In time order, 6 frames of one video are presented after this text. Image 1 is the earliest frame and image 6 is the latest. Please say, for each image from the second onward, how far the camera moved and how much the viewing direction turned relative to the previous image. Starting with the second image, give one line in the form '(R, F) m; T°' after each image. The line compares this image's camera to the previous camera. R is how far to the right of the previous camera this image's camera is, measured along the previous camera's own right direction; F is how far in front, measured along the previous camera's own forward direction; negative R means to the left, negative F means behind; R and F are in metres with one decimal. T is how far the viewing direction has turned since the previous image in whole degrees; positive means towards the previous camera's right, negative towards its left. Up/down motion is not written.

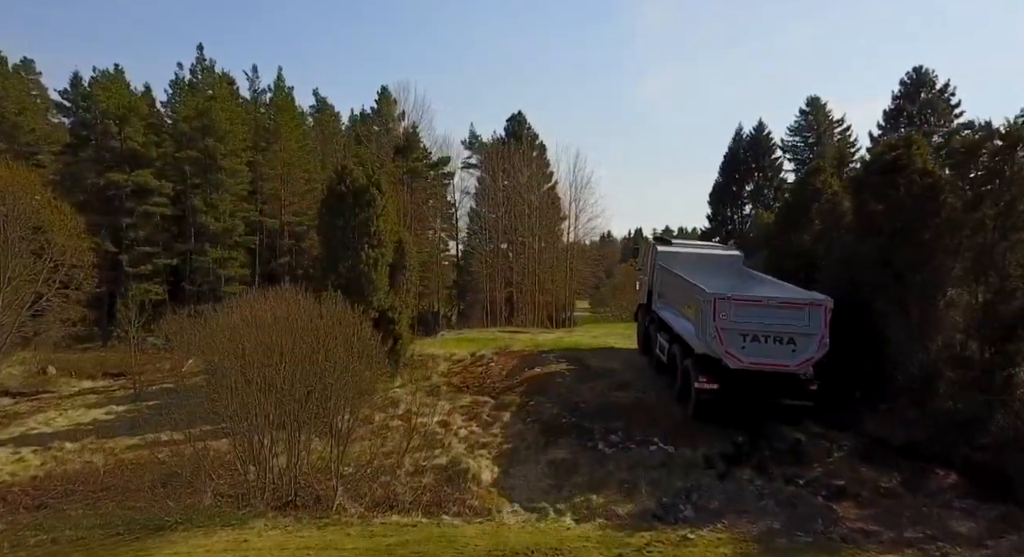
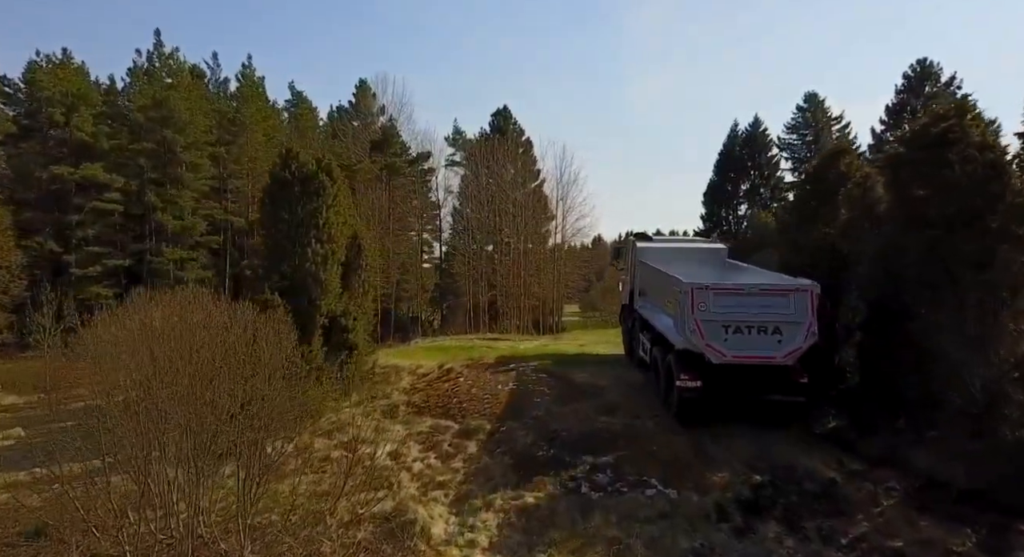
(+0.4, +2.7) m; +1°
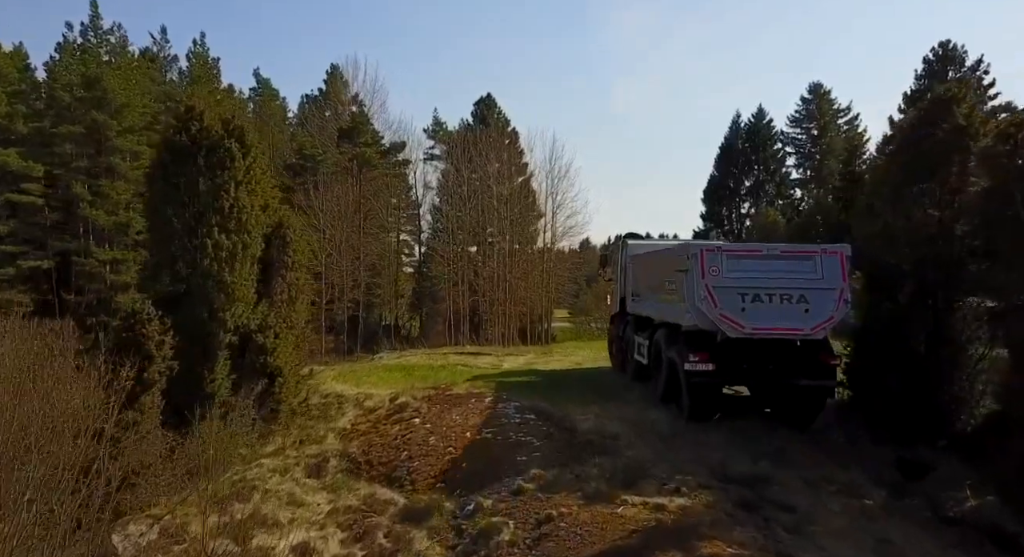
(+0.2, +4.4) m; +1°
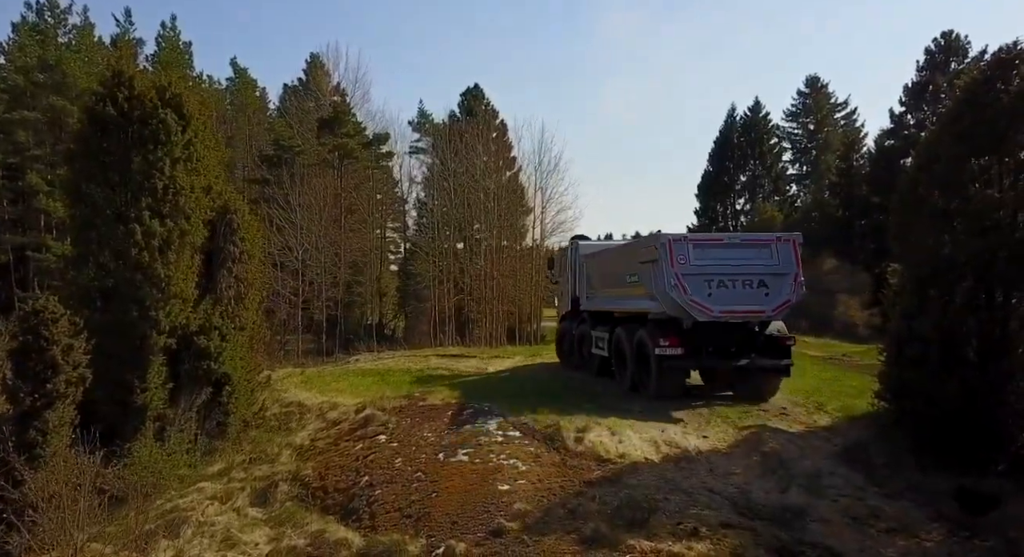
(+0.1, +1.7) m; +1°
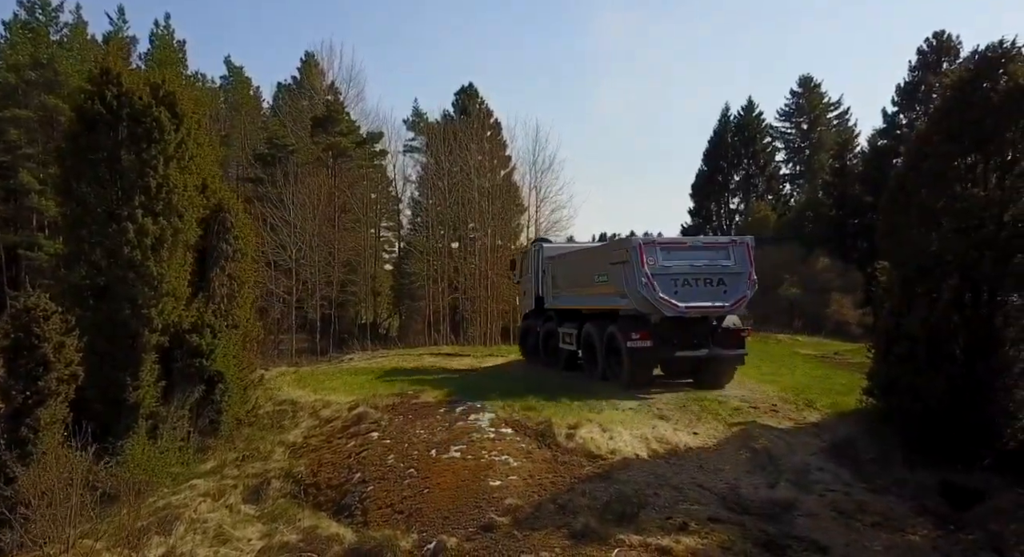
(0.0, -0.1) m; 0°
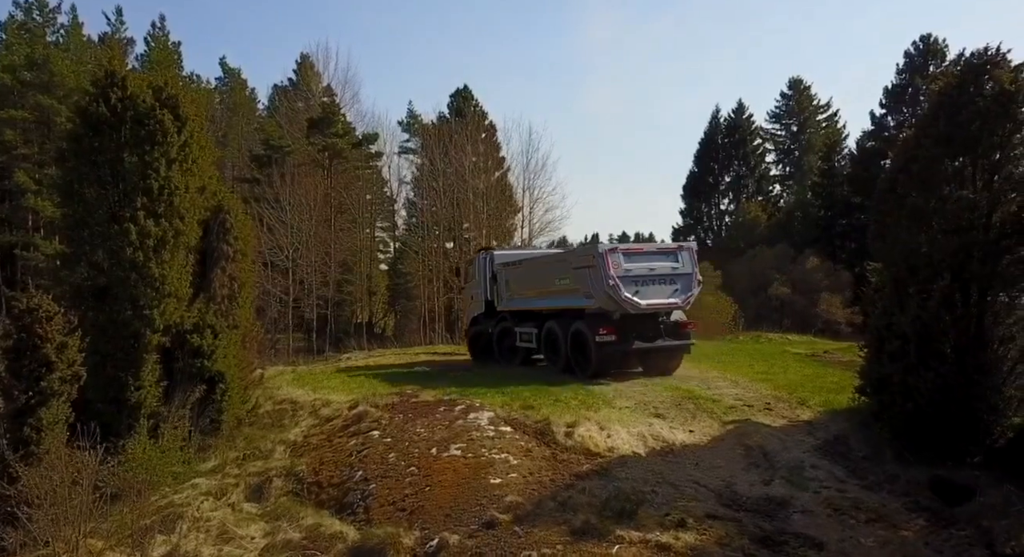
(-0.1, -0.1) m; 0°
